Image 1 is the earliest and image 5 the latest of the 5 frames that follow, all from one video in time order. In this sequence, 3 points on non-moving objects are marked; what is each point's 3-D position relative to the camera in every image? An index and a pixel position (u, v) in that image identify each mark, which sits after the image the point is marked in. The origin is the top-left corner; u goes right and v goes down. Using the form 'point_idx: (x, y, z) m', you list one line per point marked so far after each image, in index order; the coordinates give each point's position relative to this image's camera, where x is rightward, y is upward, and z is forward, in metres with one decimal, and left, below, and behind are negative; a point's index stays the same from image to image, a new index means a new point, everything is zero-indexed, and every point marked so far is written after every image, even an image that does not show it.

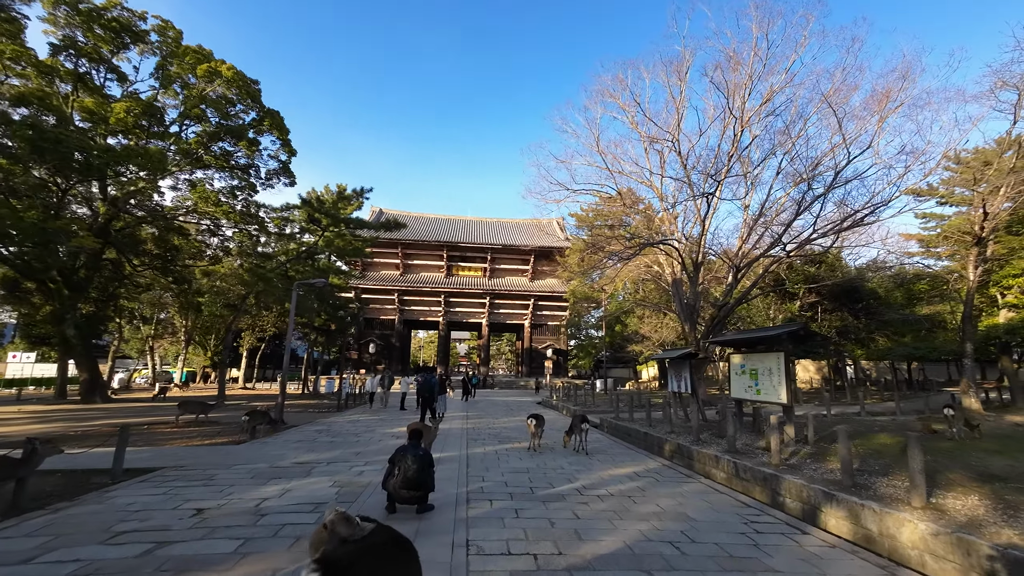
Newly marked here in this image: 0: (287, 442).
0: (-4.6, -3.2, +8.8) m
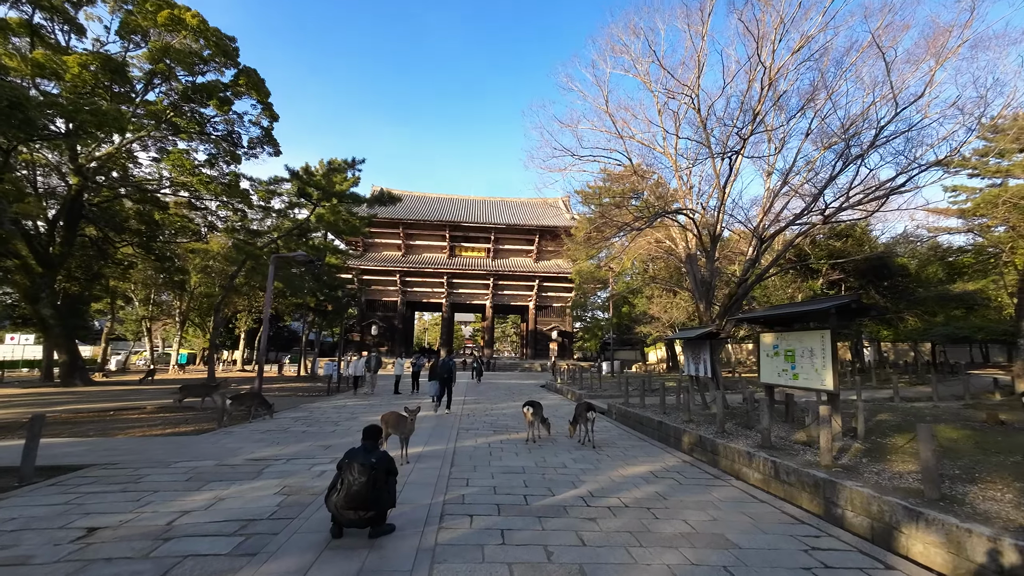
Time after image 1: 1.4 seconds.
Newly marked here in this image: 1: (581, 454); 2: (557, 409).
0: (-4.7, -2.6, +7.8) m
1: (+1.1, -2.5, +6.5) m
2: (+1.2, -3.4, +11.8) m
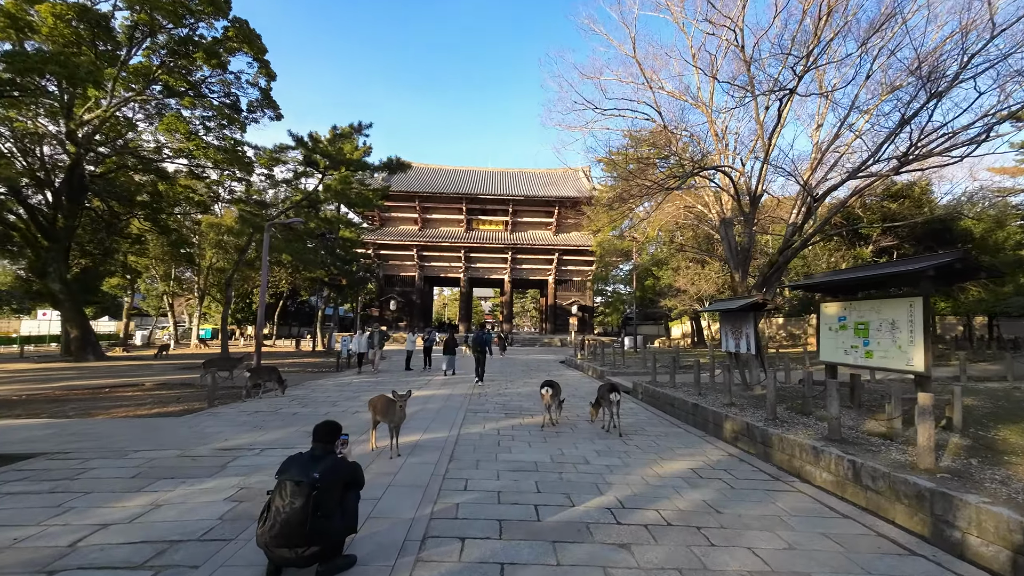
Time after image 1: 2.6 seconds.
0: (-4.5, -2.1, +7.1) m
1: (+1.2, -2.0, +5.5) m
2: (+1.6, -2.5, +10.8) m
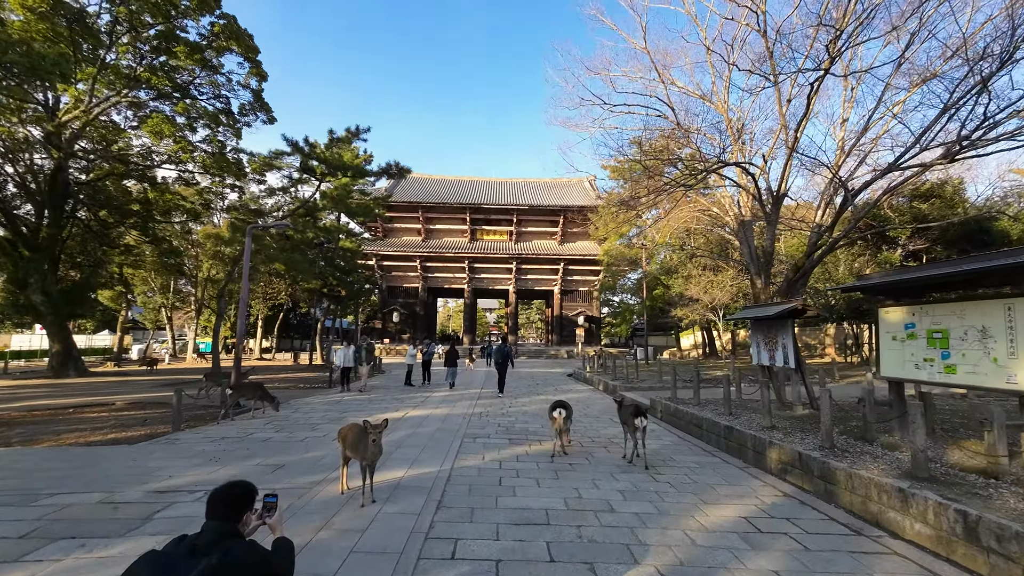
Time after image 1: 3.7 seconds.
0: (-4.4, -2.2, +6.1) m
1: (+1.3, -2.0, +4.5) m
2: (+1.8, -2.7, +9.8) m
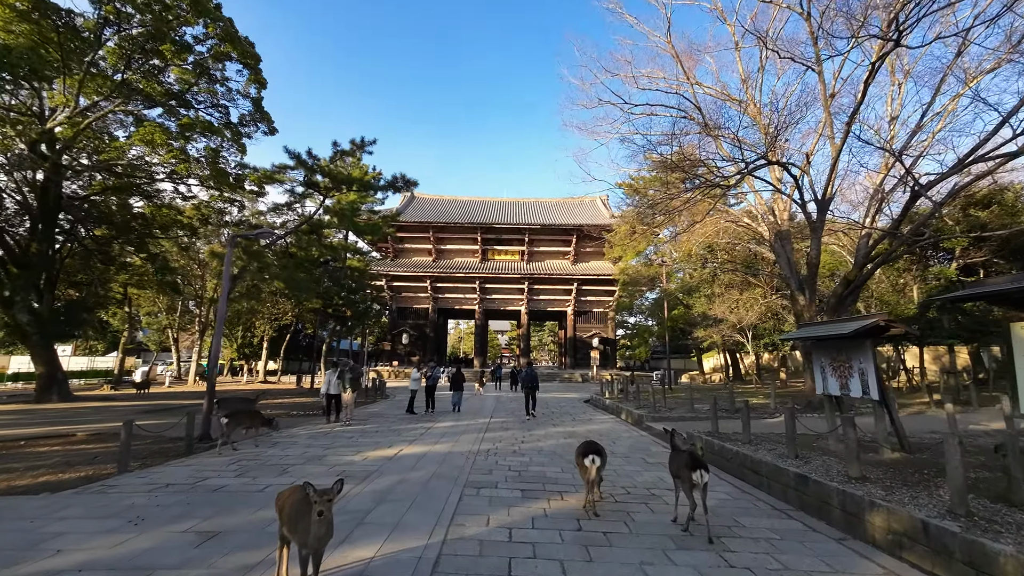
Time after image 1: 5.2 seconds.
0: (-4.3, -2.3, +4.9) m
1: (+1.4, -2.1, +3.2) m
2: (+2.0, -3.0, +8.4) m
